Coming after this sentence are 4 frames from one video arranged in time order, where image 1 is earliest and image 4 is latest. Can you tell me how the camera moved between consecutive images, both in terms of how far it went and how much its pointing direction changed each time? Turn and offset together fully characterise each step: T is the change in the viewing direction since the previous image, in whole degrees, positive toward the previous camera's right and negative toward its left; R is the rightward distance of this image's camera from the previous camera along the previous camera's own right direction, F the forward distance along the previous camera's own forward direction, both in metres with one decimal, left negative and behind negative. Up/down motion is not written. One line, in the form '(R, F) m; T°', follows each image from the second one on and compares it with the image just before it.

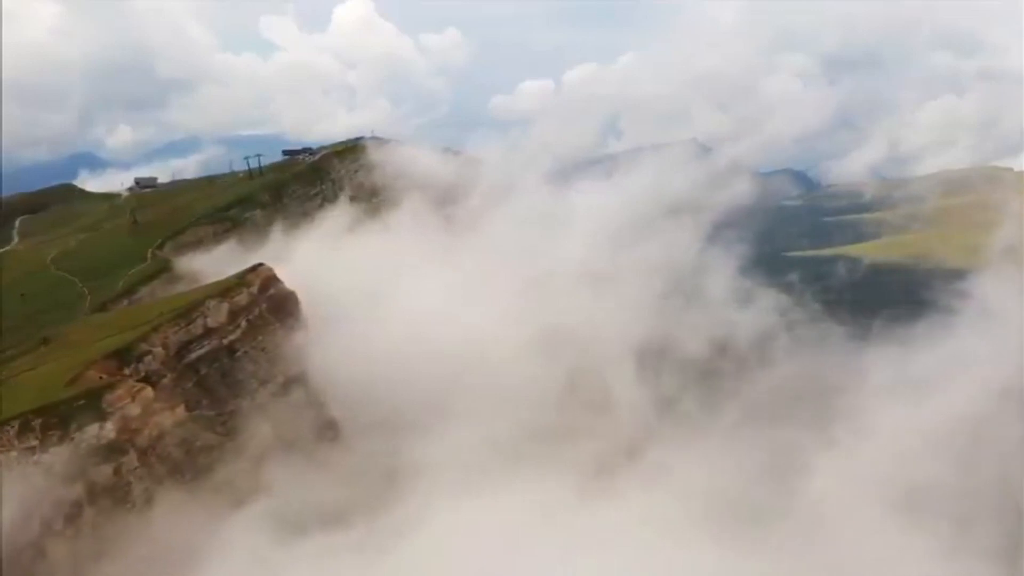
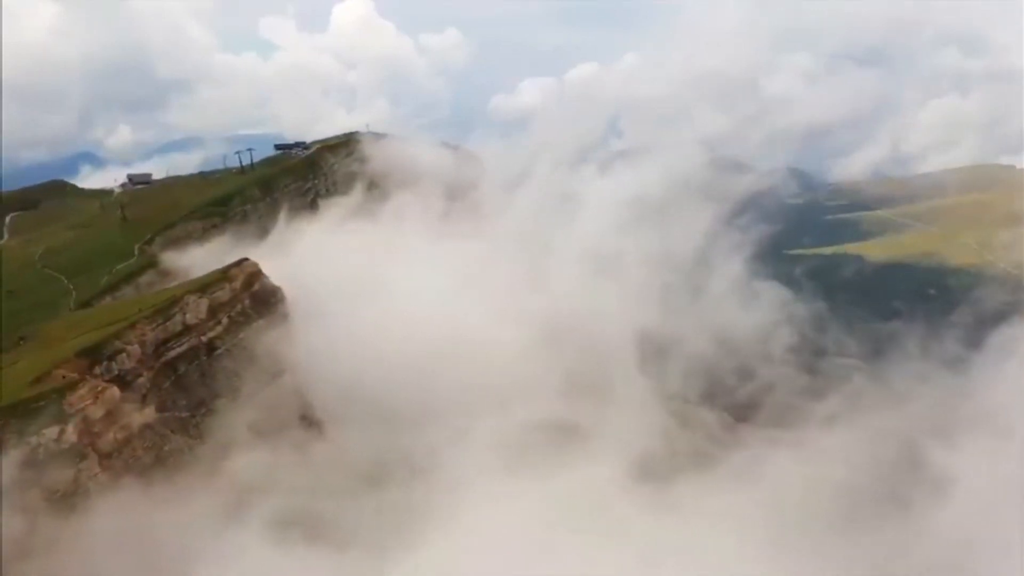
(+0.3, +2.2) m; 0°
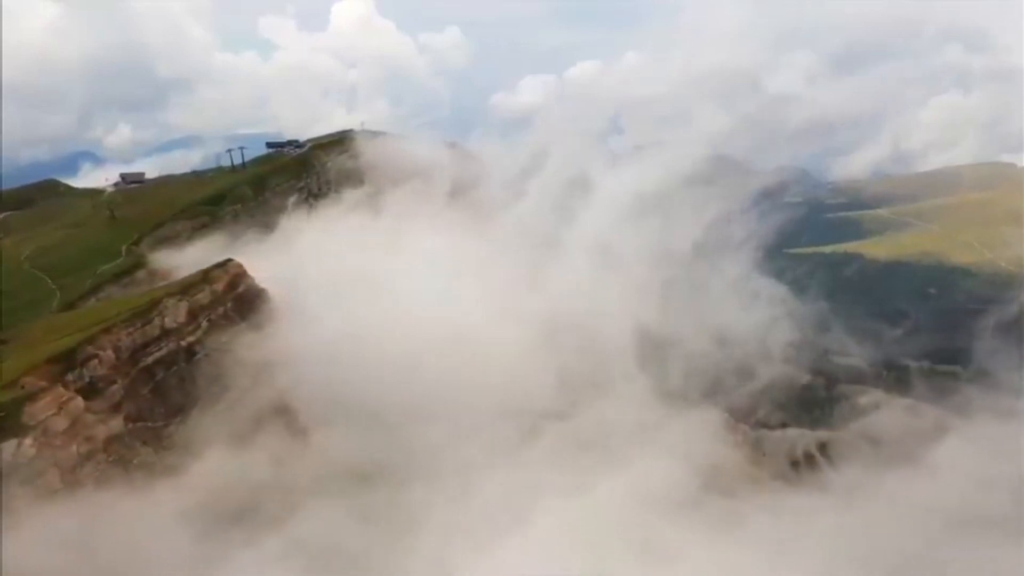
(+0.5, +1.7) m; 0°
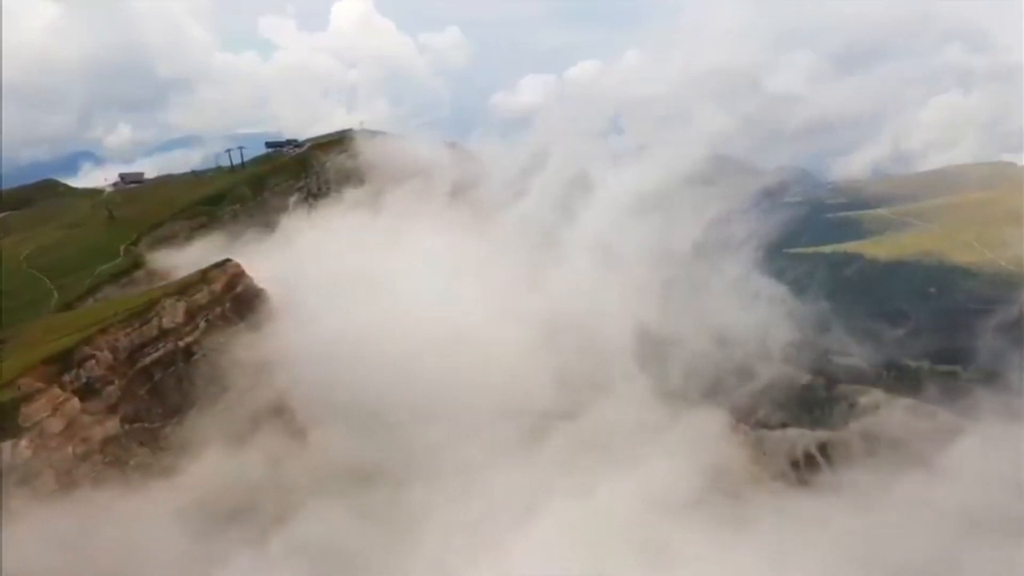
(0.0, +0.2) m; 0°
